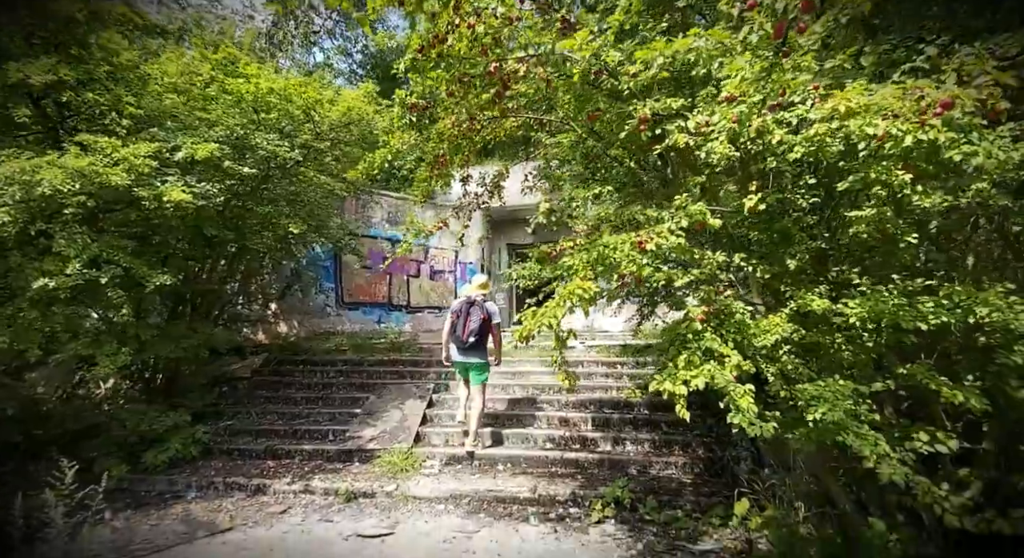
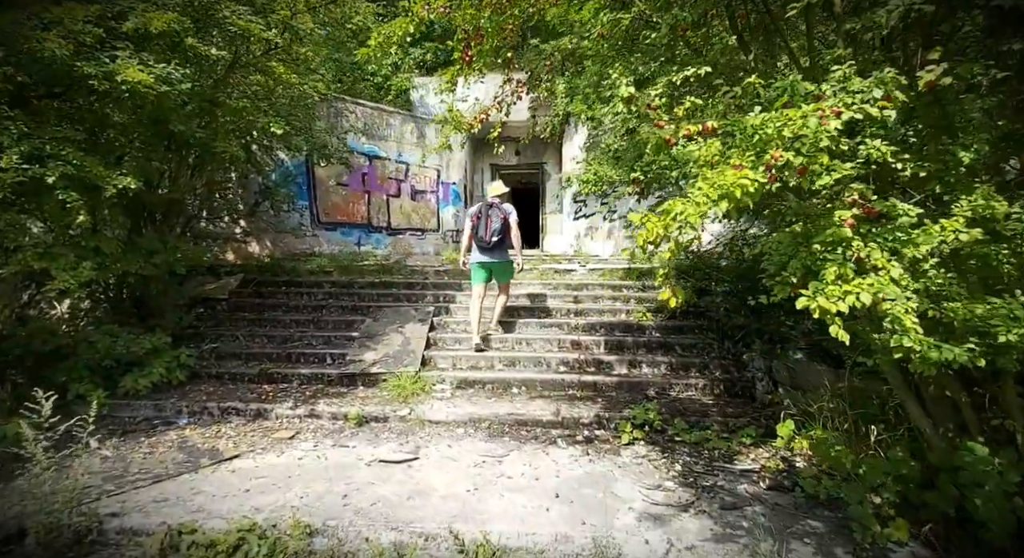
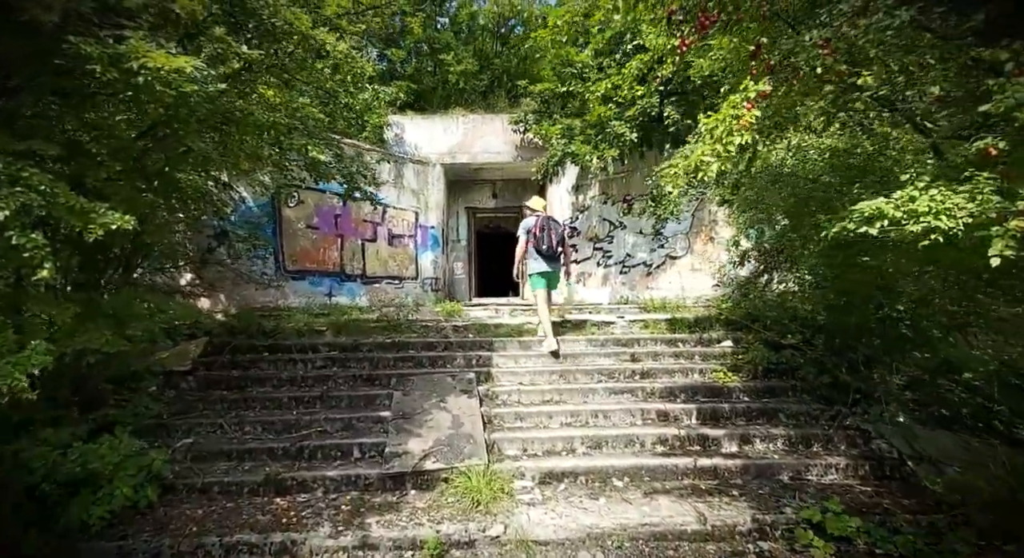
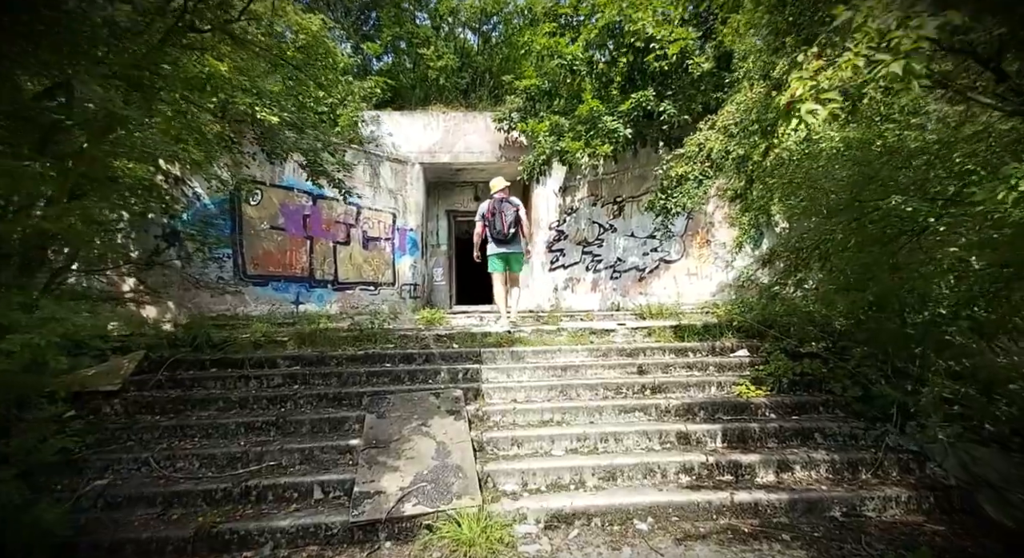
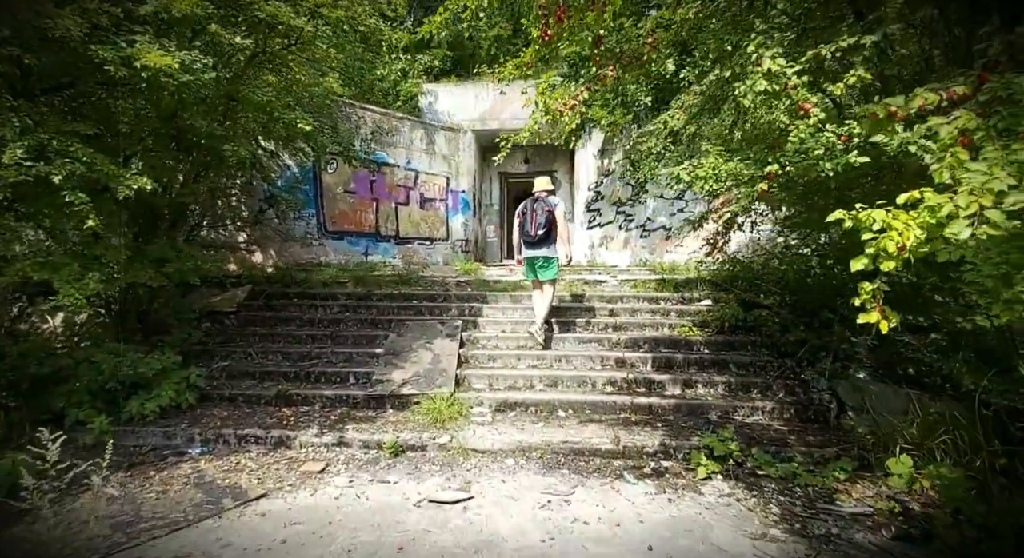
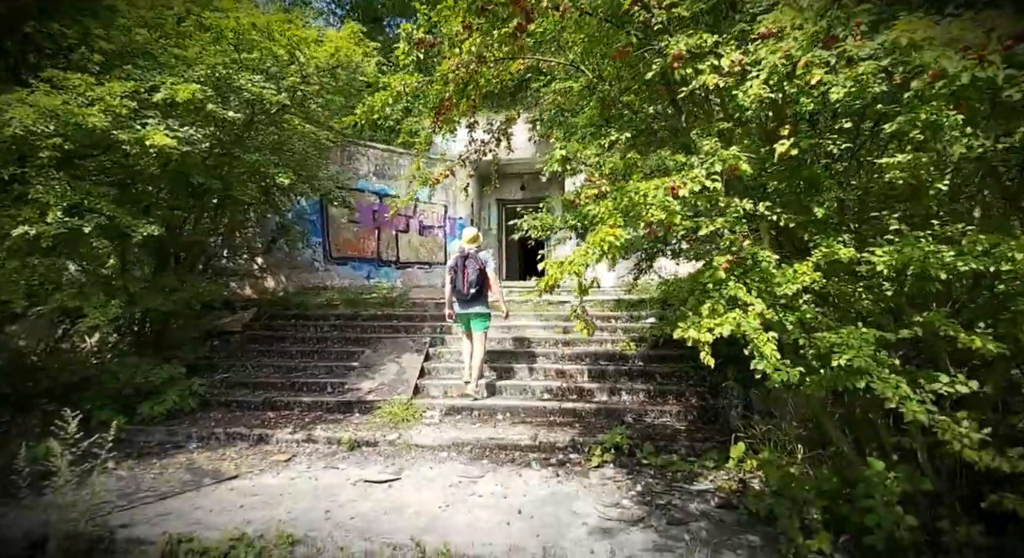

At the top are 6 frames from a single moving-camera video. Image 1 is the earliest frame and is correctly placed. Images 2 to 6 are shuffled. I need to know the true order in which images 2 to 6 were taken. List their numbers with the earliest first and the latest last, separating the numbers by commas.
6, 2, 5, 3, 4
